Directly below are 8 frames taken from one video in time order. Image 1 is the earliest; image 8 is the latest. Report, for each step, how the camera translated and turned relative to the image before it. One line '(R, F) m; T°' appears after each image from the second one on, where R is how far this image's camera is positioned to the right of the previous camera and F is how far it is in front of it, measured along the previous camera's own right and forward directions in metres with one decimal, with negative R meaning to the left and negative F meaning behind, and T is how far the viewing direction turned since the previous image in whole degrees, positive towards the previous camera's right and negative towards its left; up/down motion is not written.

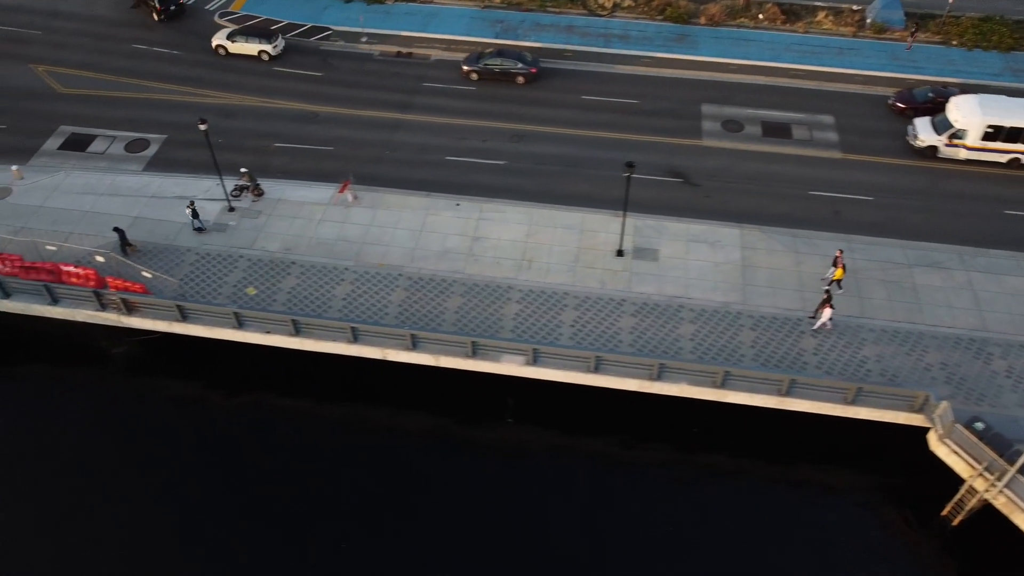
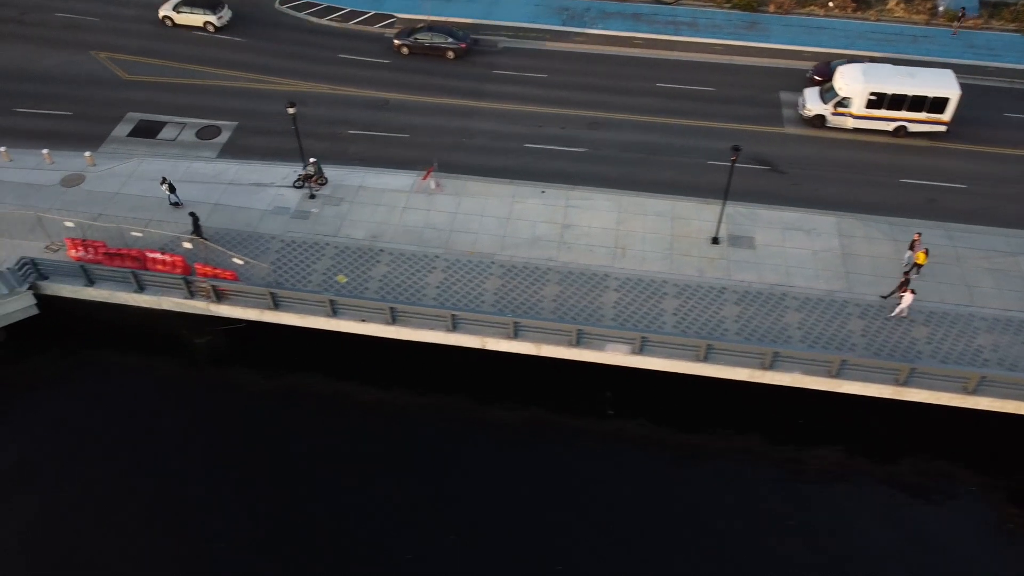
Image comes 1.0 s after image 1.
(-3.0, +0.7) m; 0°
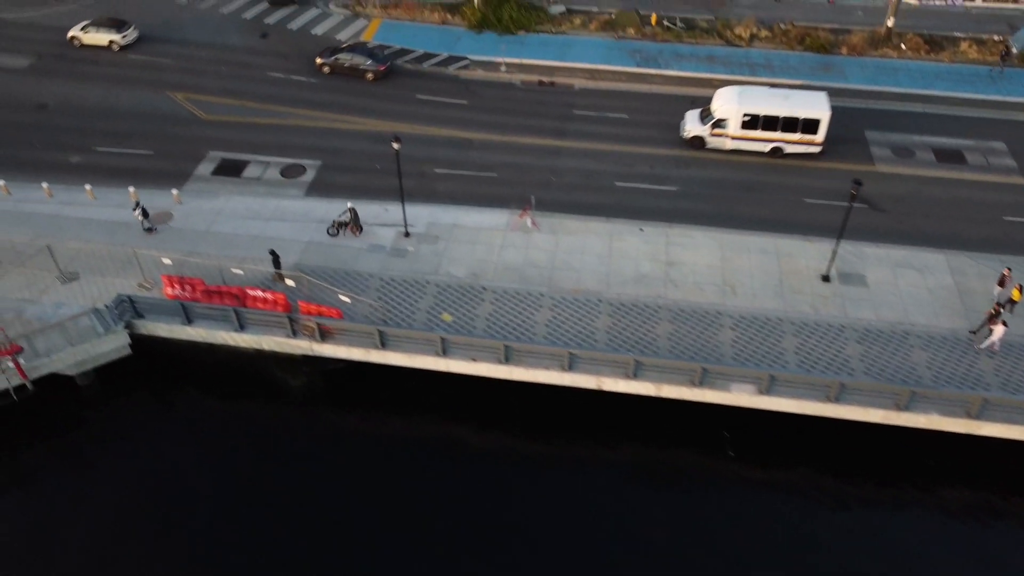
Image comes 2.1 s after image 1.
(-3.3, +0.8) m; 0°
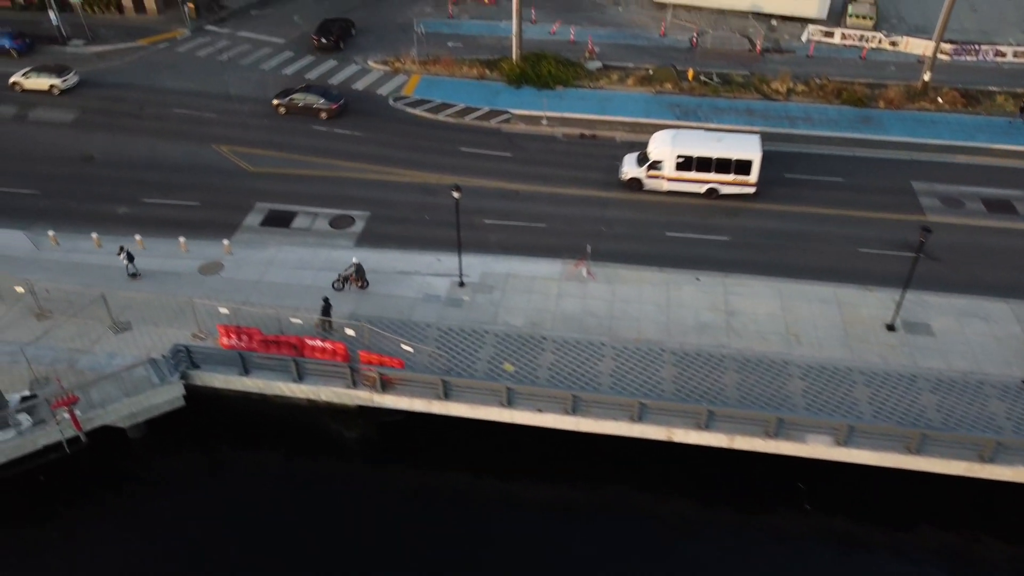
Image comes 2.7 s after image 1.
(-1.8, +0.4) m; 0°
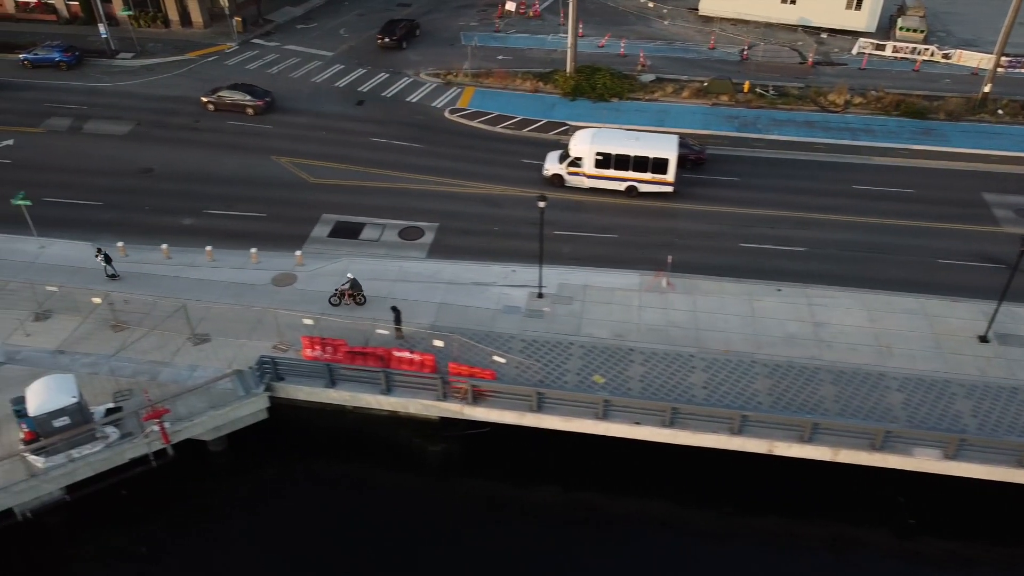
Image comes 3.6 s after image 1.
(-2.6, +0.4) m; 0°
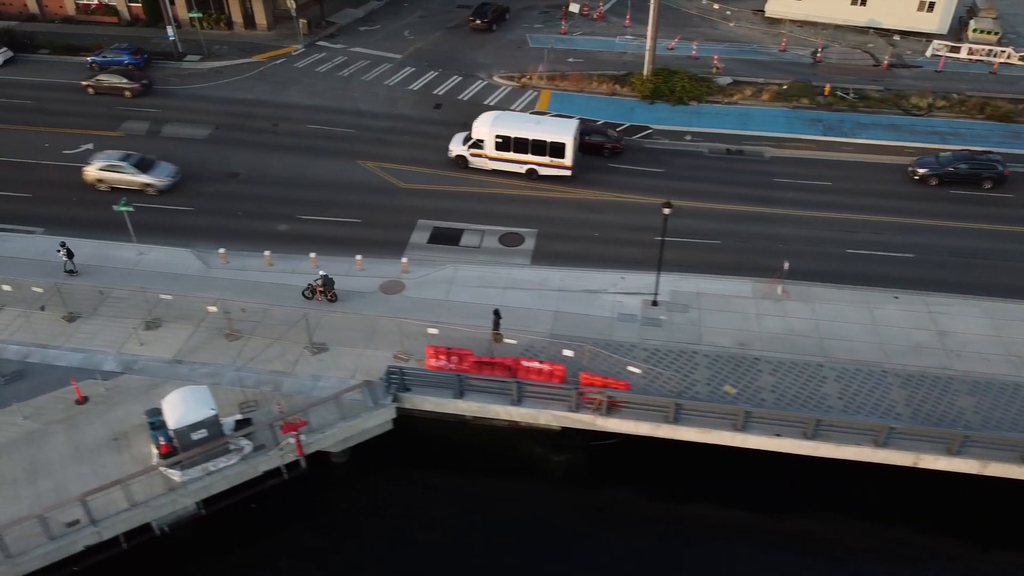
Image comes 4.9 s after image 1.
(-3.7, +0.4) m; 0°
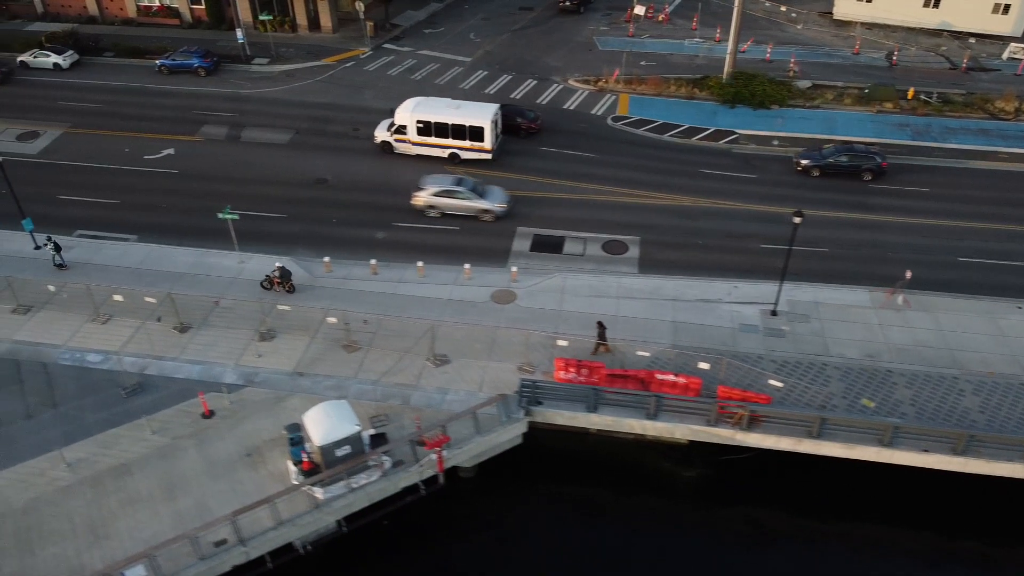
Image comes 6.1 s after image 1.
(-3.7, +0.5) m; 0°
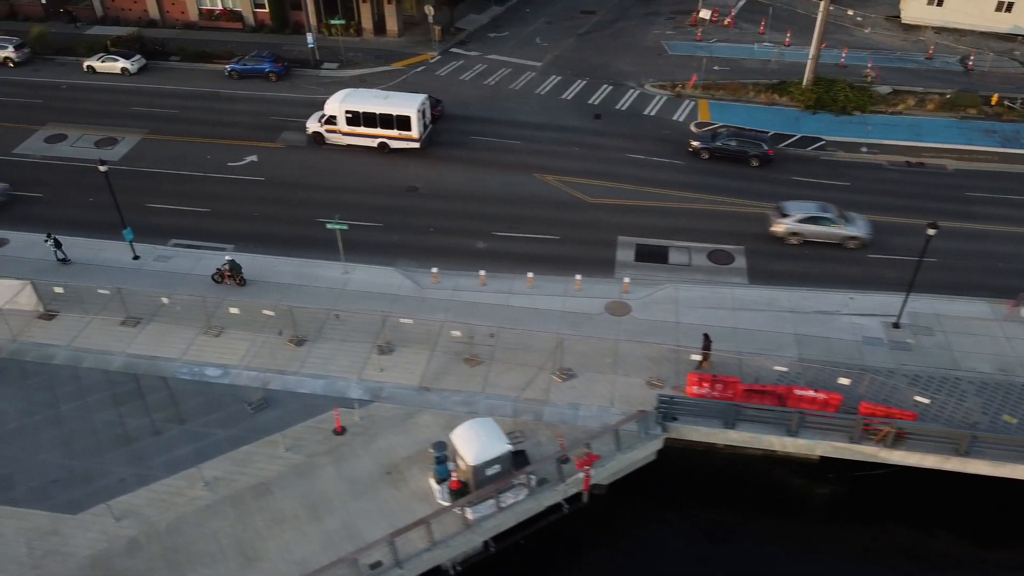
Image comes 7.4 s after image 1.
(-3.7, +0.4) m; 0°
